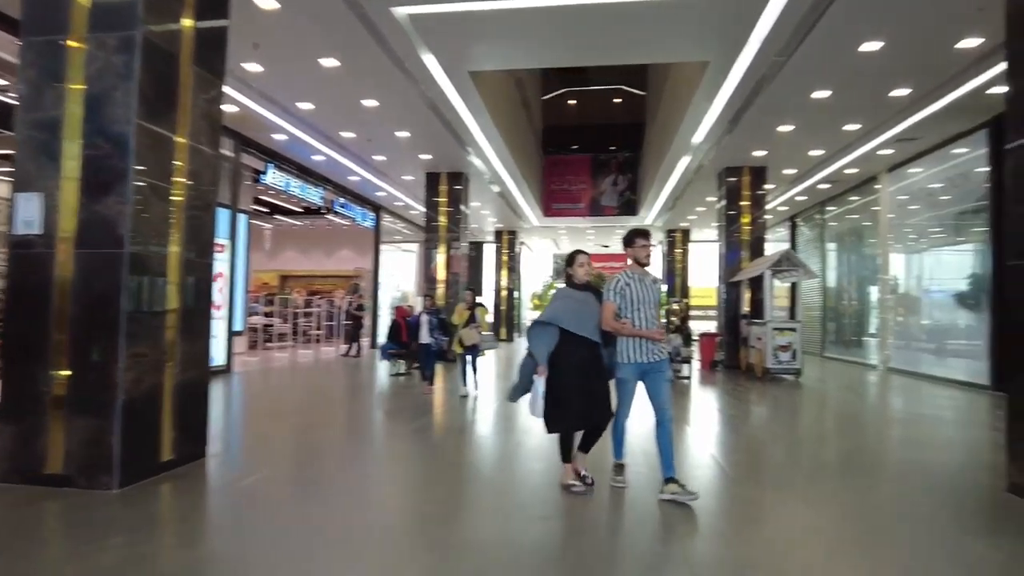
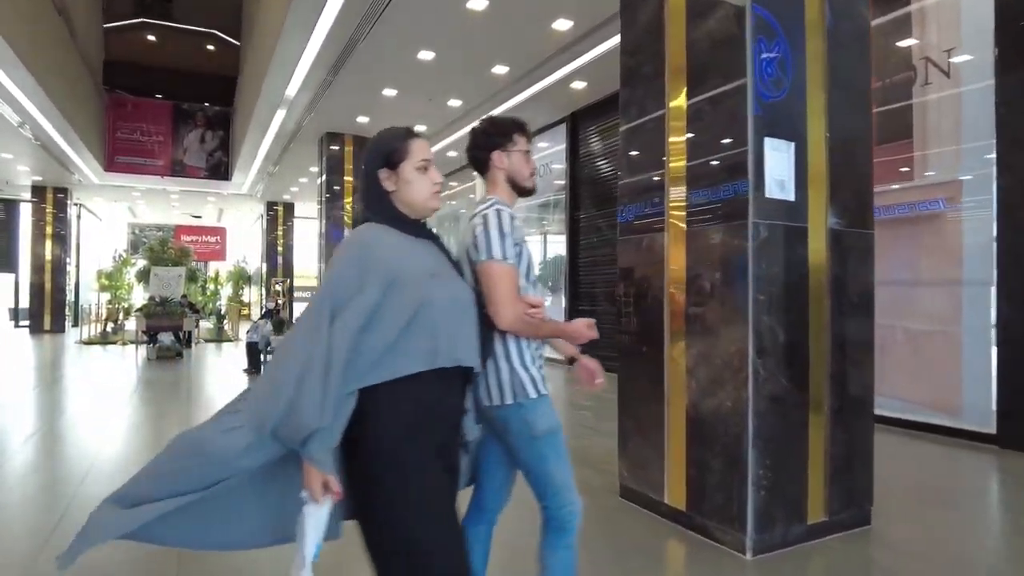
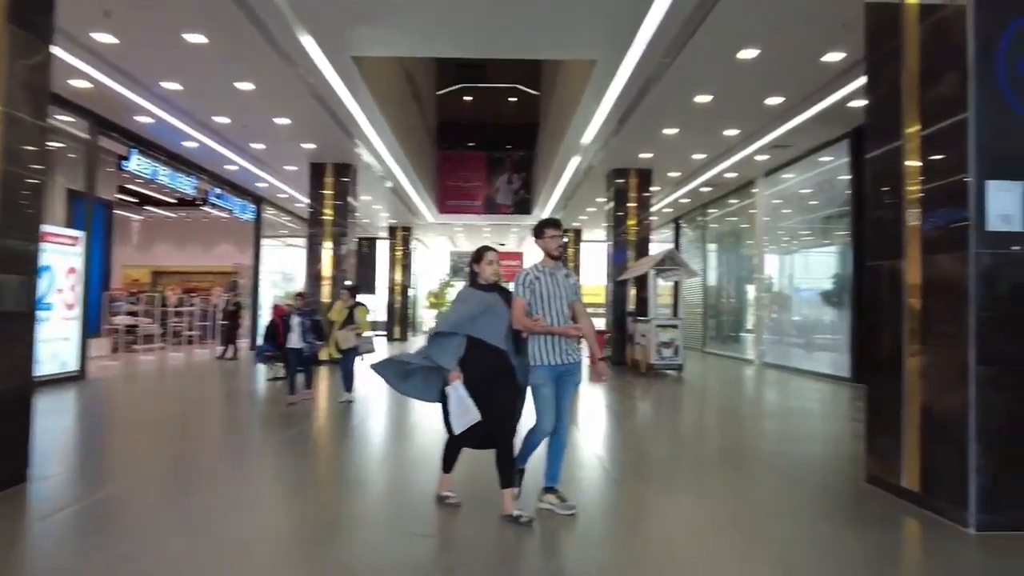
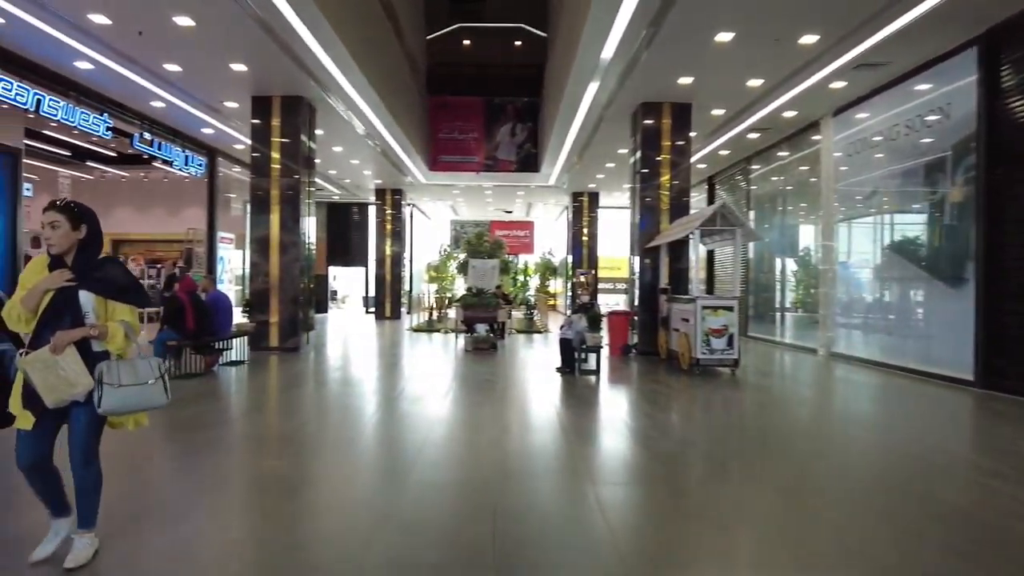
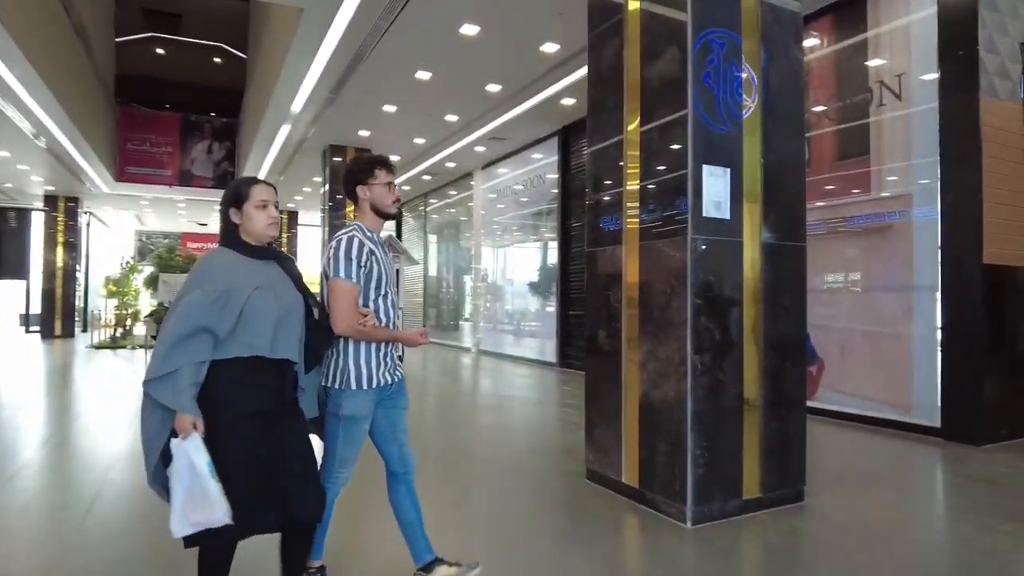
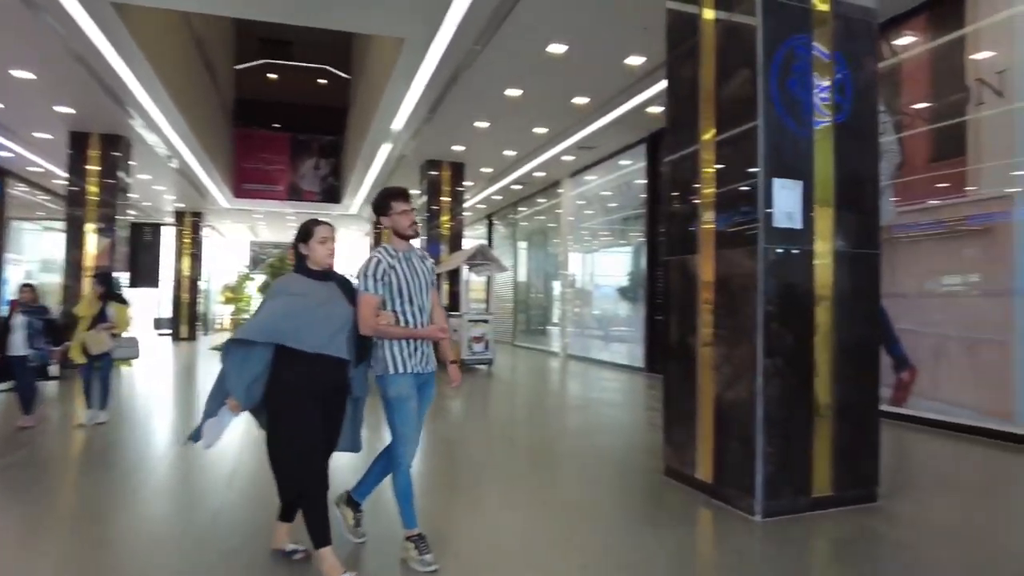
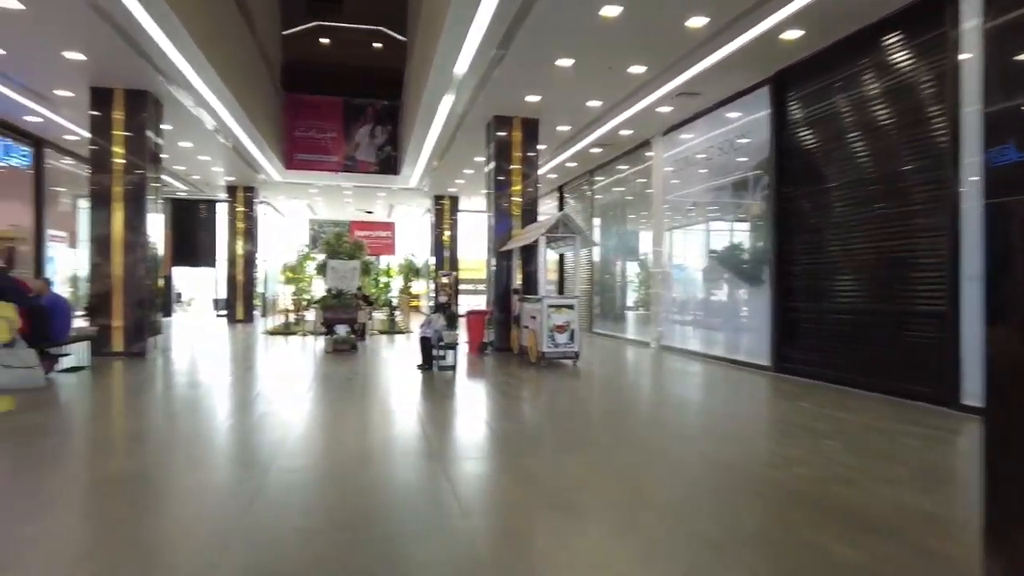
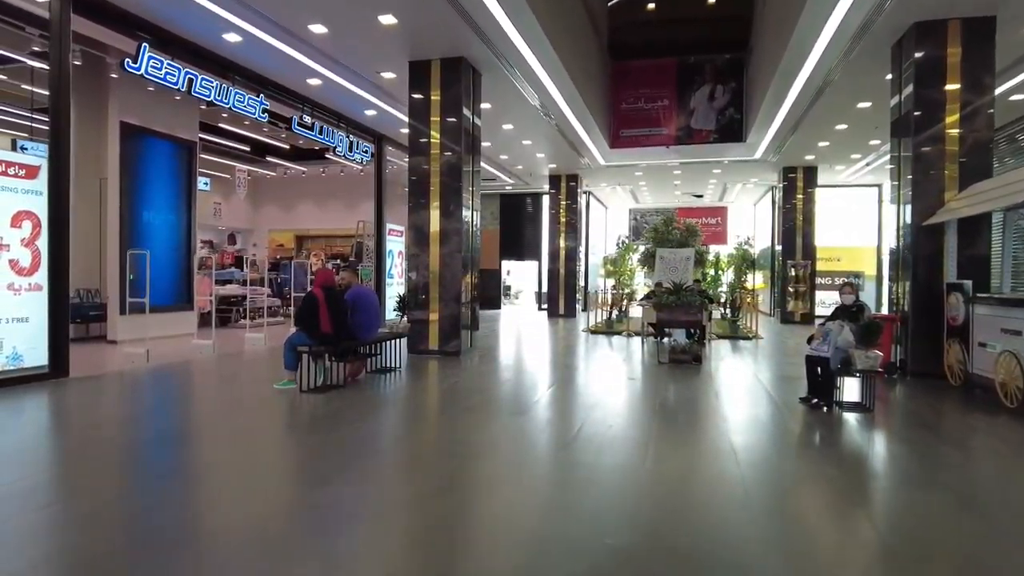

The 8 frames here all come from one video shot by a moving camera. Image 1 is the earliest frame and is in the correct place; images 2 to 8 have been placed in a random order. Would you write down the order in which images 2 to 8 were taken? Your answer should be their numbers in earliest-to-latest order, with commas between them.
3, 6, 5, 2, 7, 4, 8
